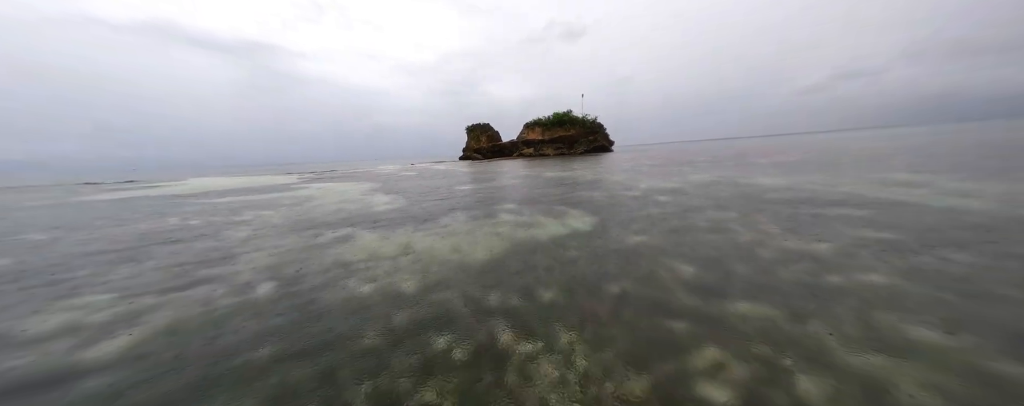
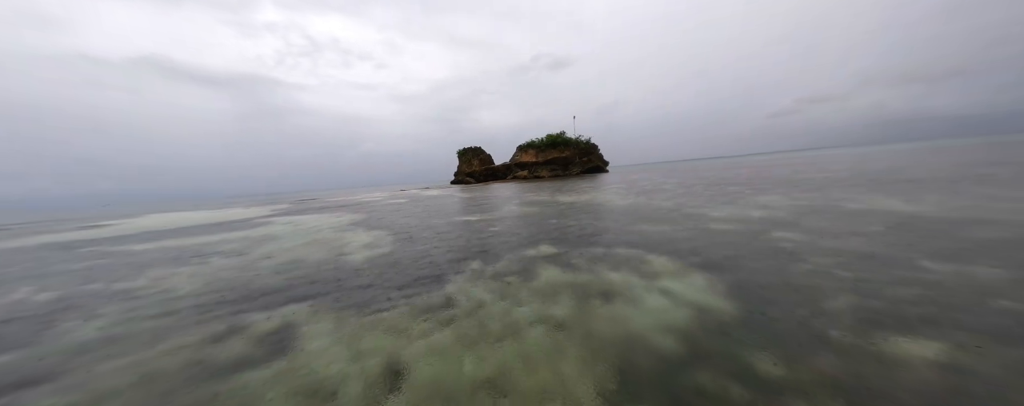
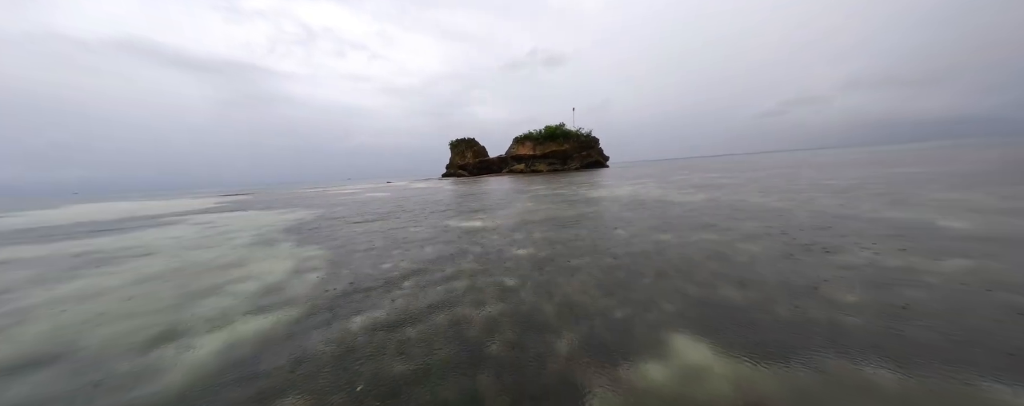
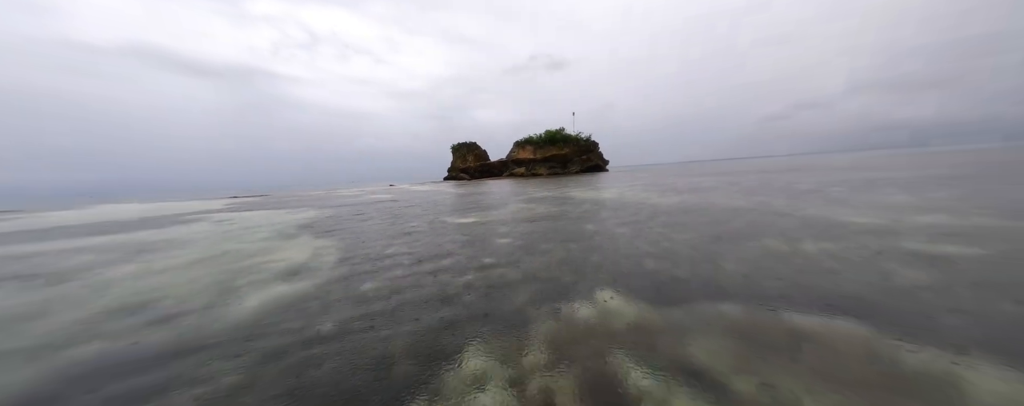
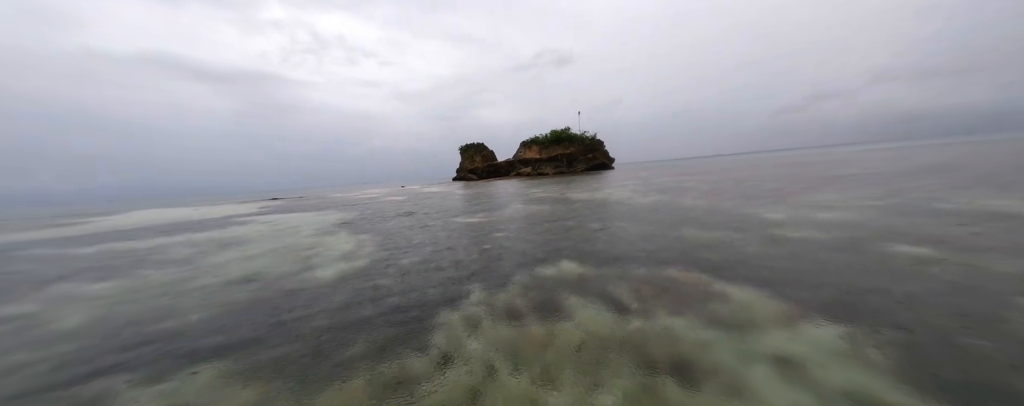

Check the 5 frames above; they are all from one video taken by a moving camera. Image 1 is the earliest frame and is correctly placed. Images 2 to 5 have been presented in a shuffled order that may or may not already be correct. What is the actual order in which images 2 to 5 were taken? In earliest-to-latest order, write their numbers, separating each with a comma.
2, 5, 4, 3
